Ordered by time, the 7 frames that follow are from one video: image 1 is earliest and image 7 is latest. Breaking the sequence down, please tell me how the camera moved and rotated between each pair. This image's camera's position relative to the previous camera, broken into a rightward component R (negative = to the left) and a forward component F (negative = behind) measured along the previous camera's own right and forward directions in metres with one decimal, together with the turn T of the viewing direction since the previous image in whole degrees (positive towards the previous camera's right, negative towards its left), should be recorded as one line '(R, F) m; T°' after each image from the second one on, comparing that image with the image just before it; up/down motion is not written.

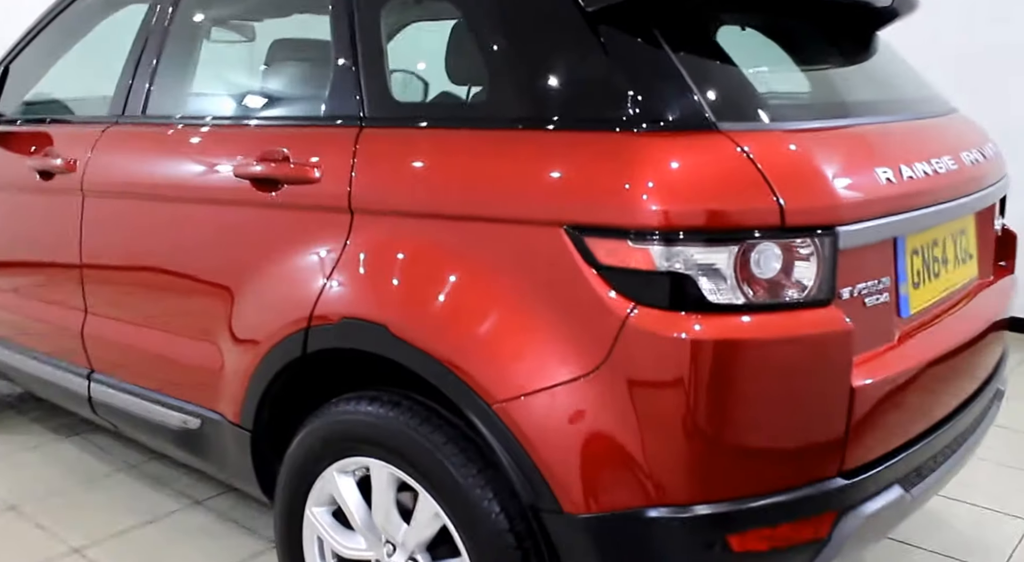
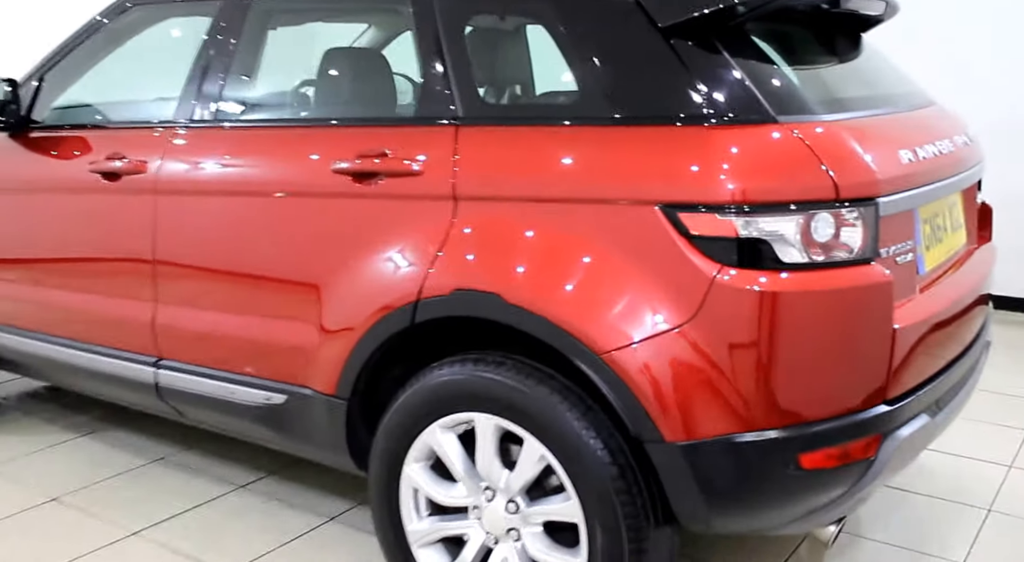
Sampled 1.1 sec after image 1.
(-0.4, -0.3) m; +6°
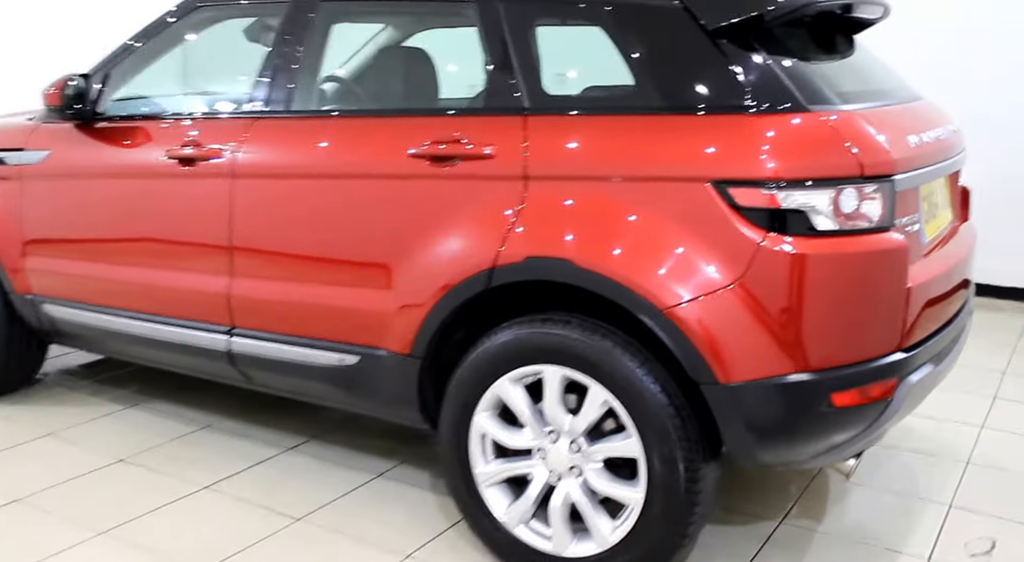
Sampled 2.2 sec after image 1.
(-0.3, -0.3) m; +3°
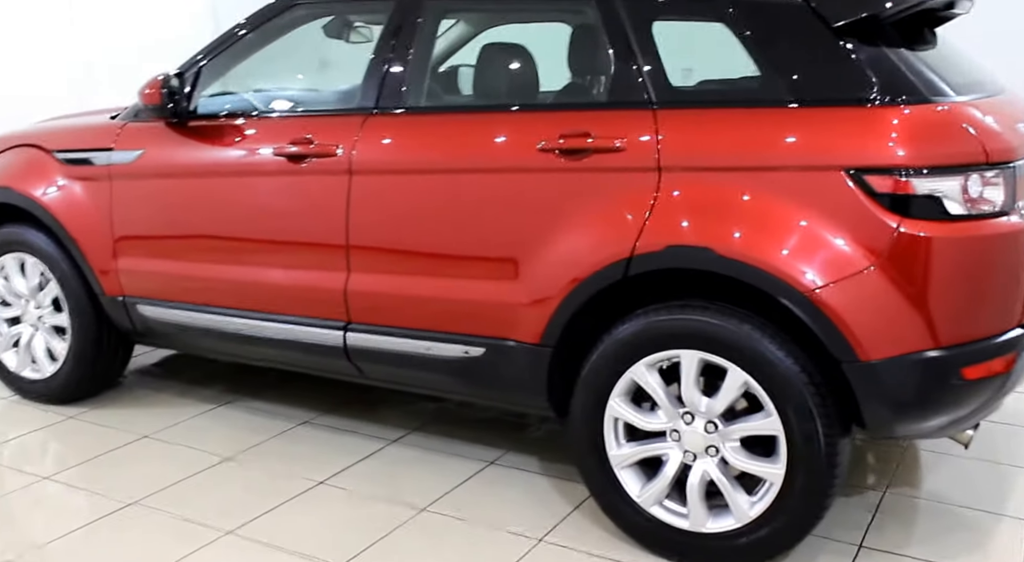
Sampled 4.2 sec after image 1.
(-0.4, -0.1) m; +2°
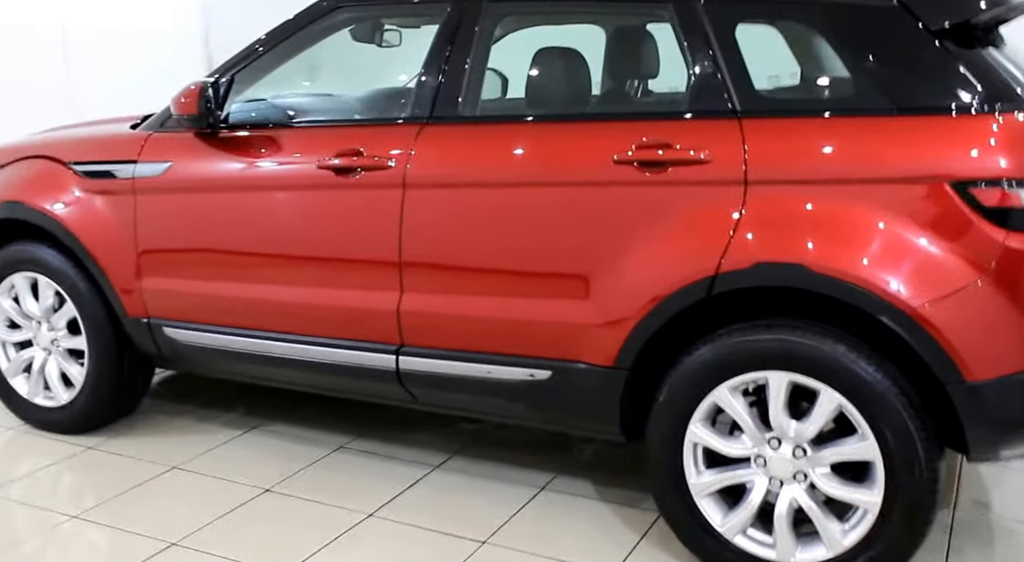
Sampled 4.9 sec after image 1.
(-0.3, +0.1) m; +2°
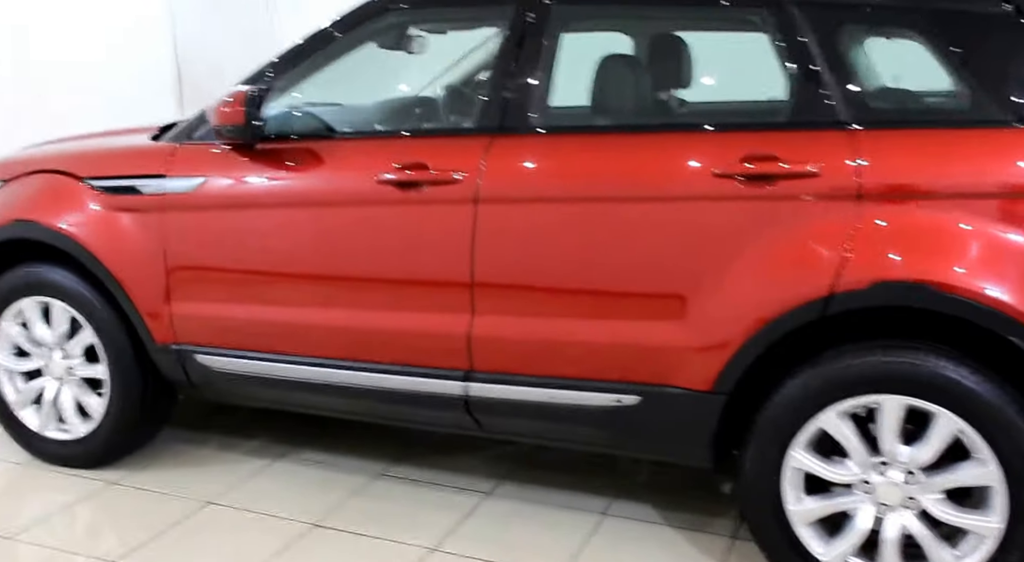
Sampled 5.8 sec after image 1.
(-0.4, +0.2) m; +4°
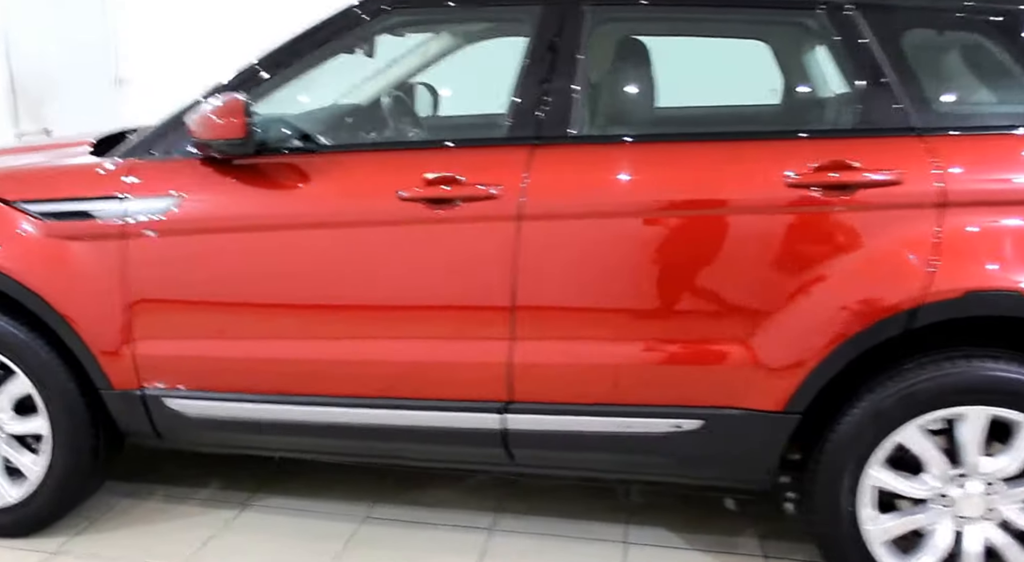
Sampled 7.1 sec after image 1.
(-0.5, +0.3) m; +11°
